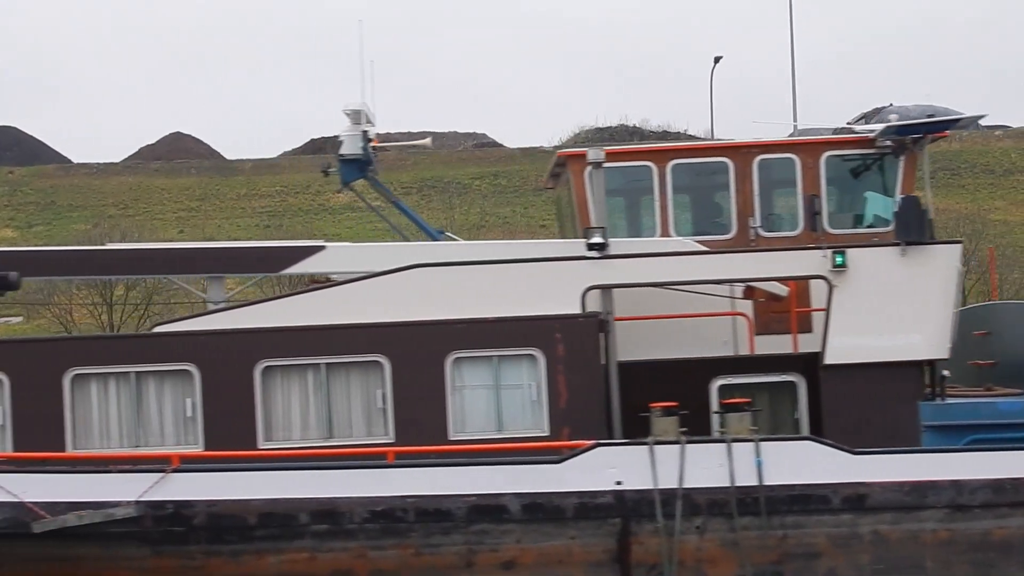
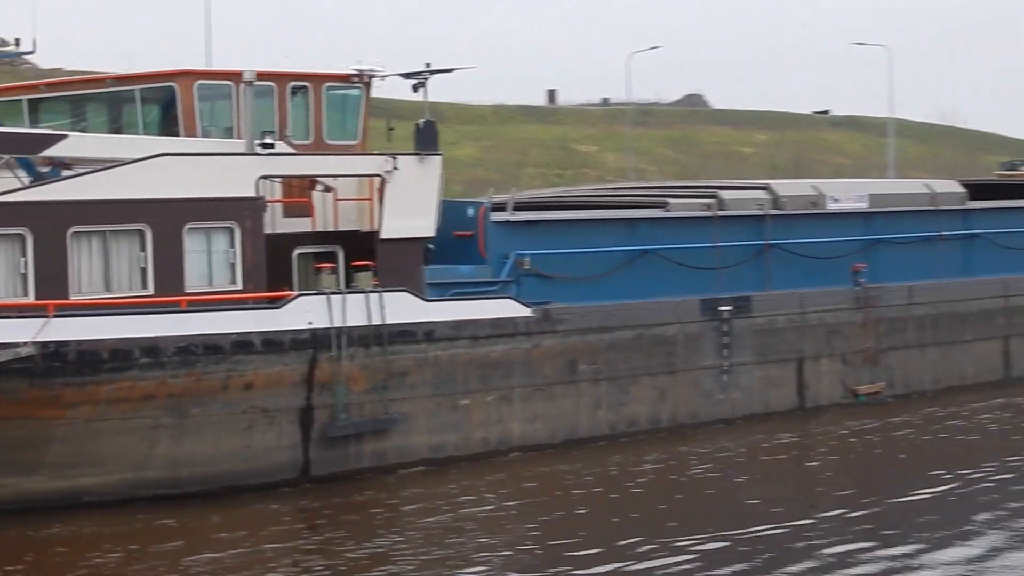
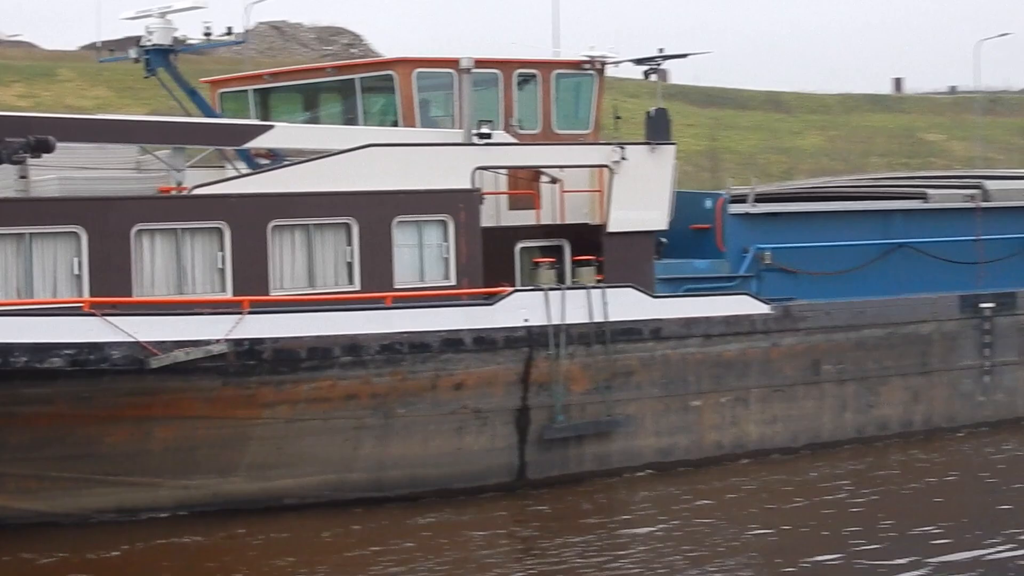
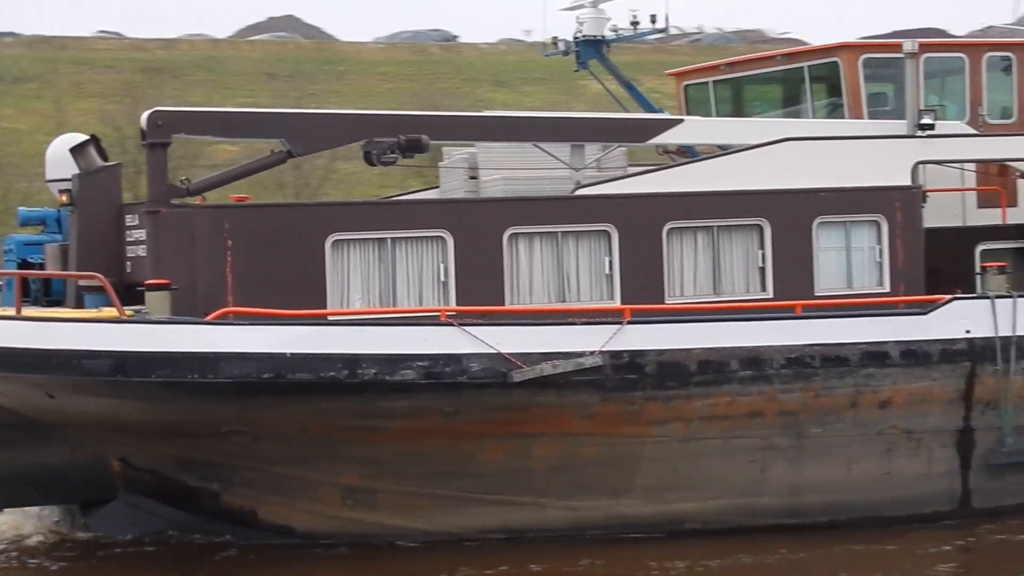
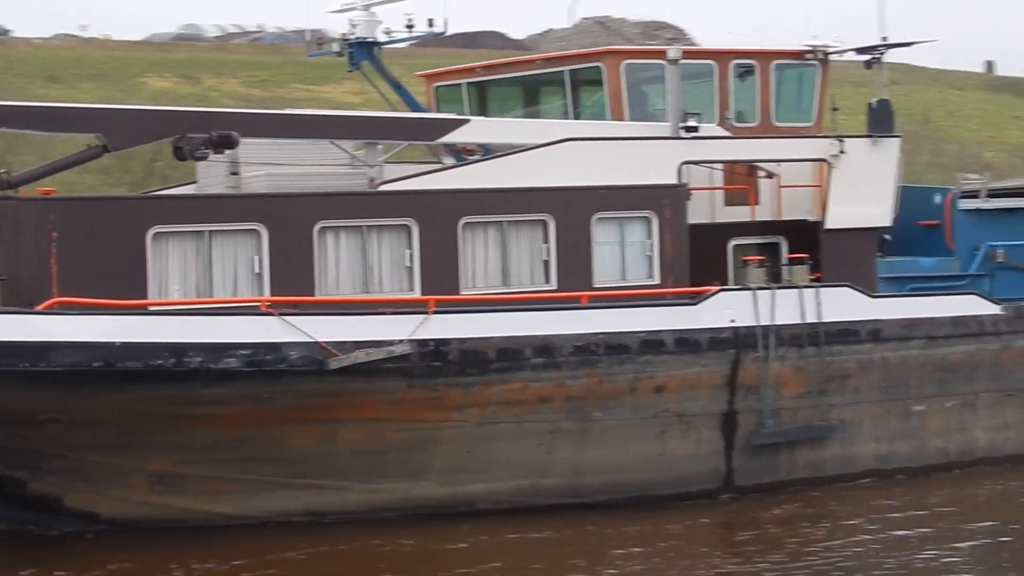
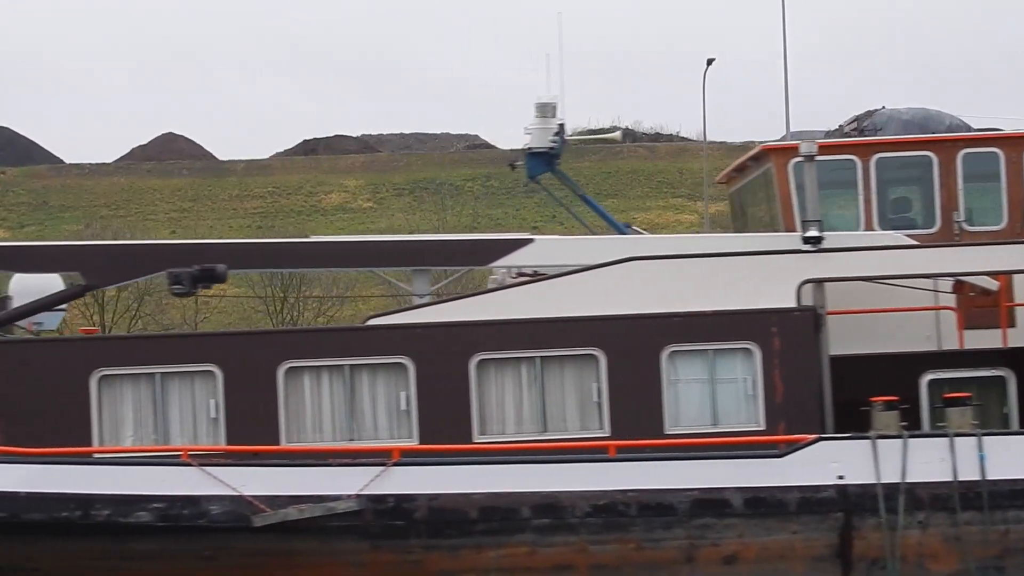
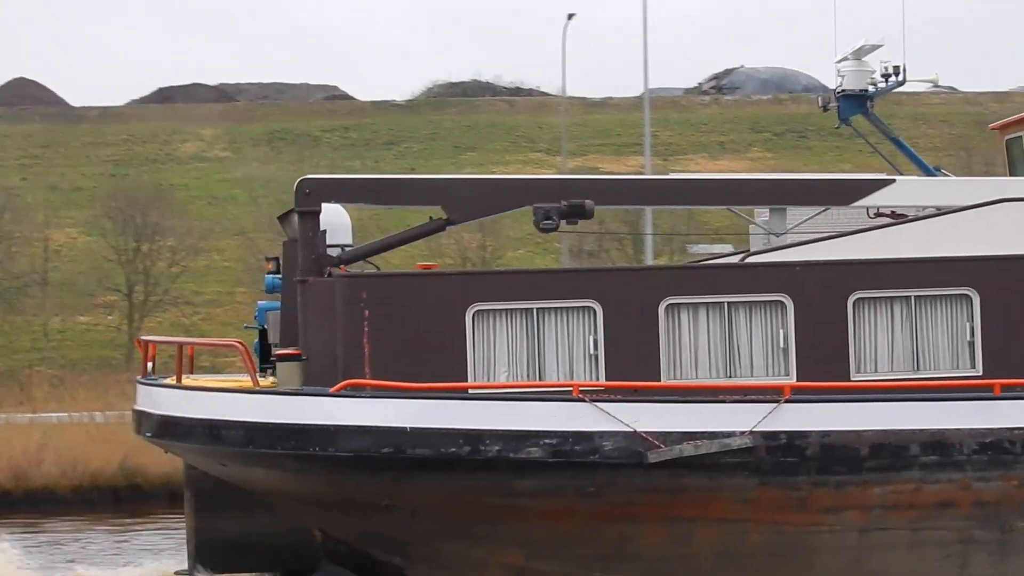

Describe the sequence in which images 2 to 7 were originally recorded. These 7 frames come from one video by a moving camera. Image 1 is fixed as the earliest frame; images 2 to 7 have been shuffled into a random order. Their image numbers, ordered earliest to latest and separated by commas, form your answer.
6, 7, 4, 5, 3, 2
